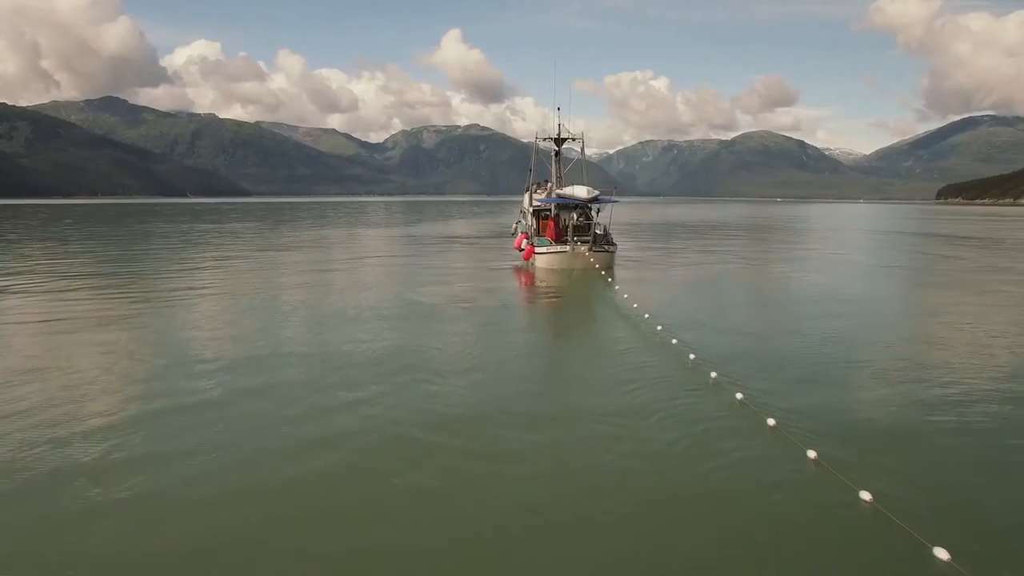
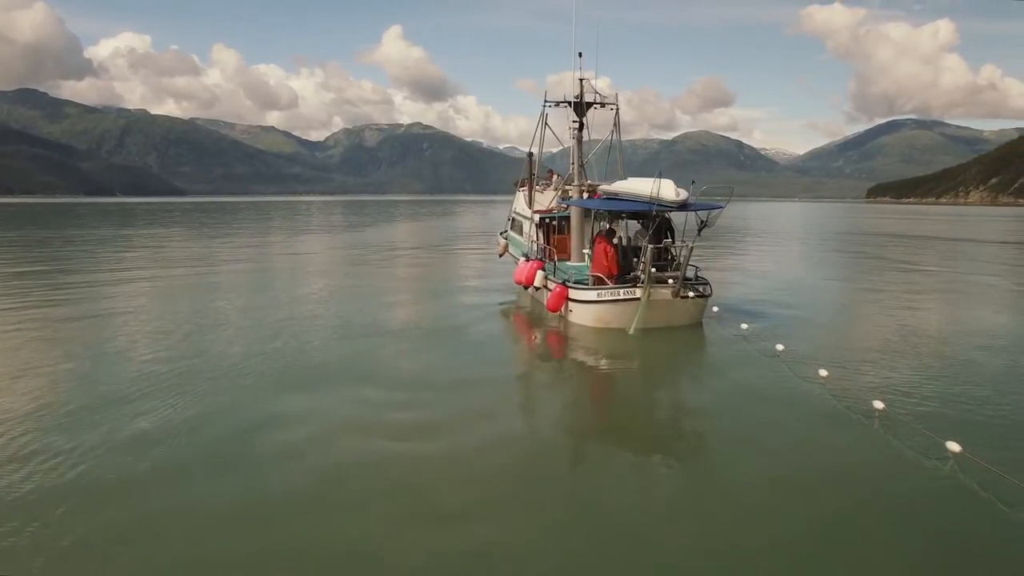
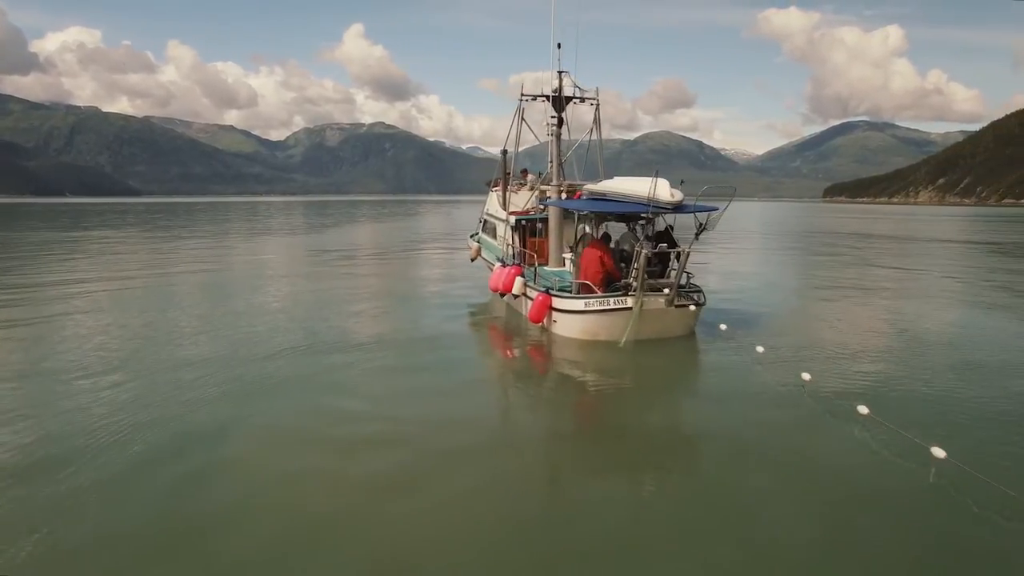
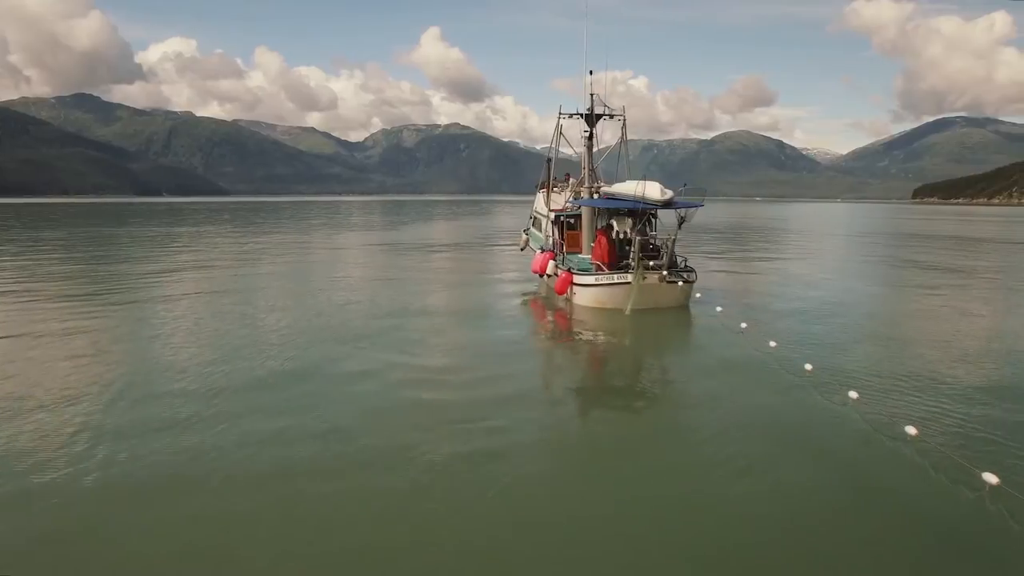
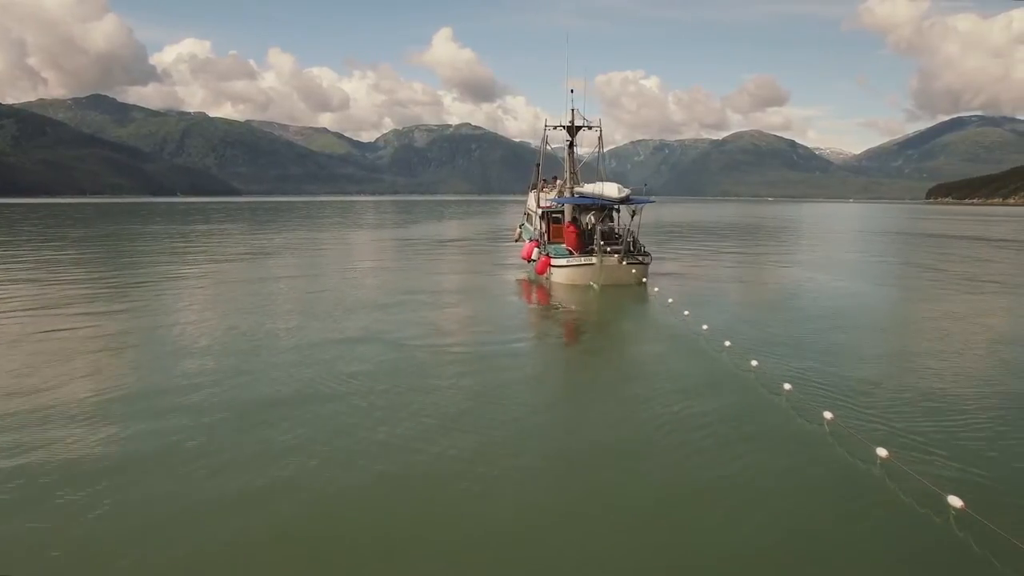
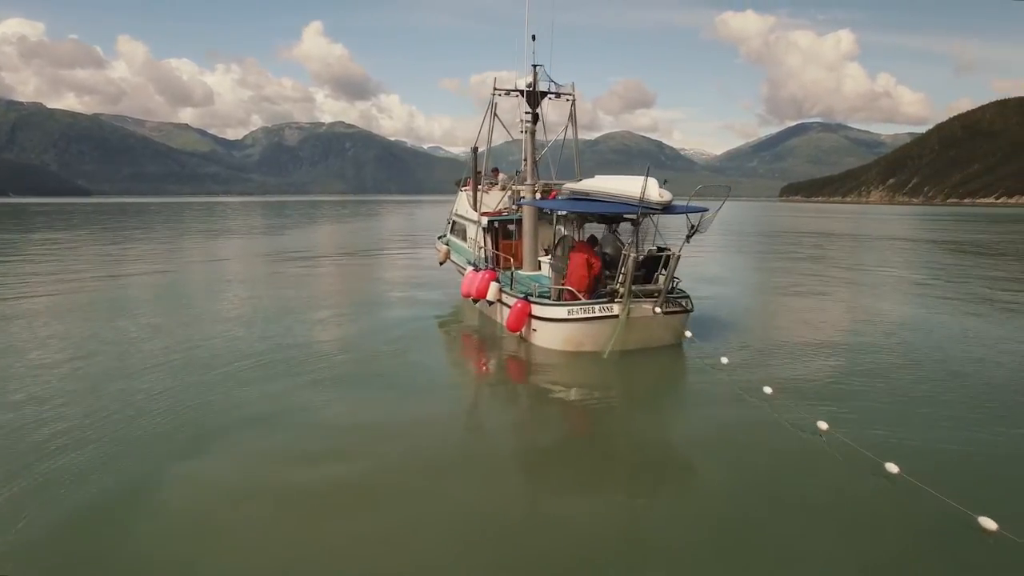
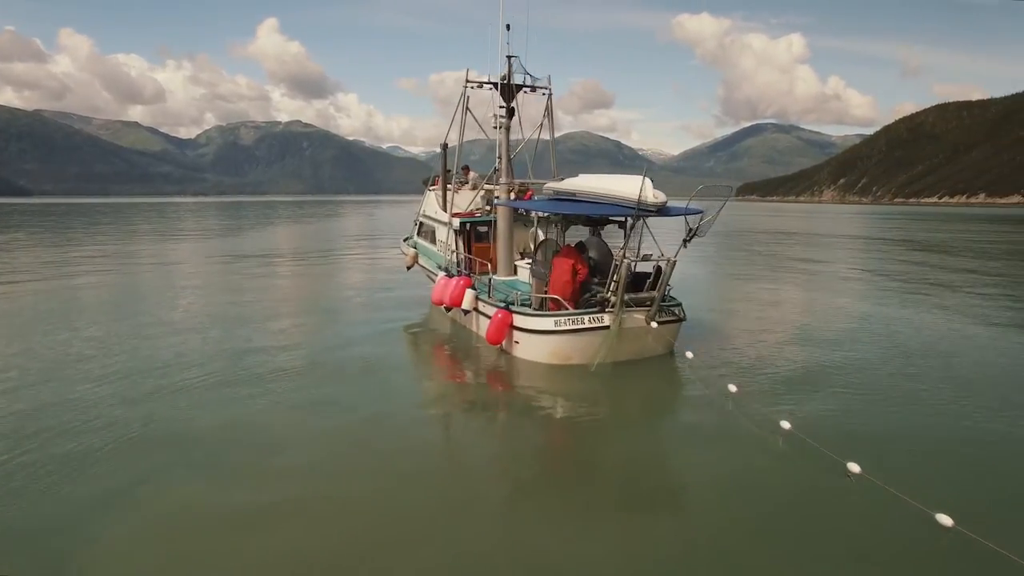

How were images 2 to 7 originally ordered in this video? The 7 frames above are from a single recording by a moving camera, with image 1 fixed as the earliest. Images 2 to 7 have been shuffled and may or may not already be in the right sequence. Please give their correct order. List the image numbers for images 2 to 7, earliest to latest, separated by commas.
5, 4, 2, 3, 6, 7
